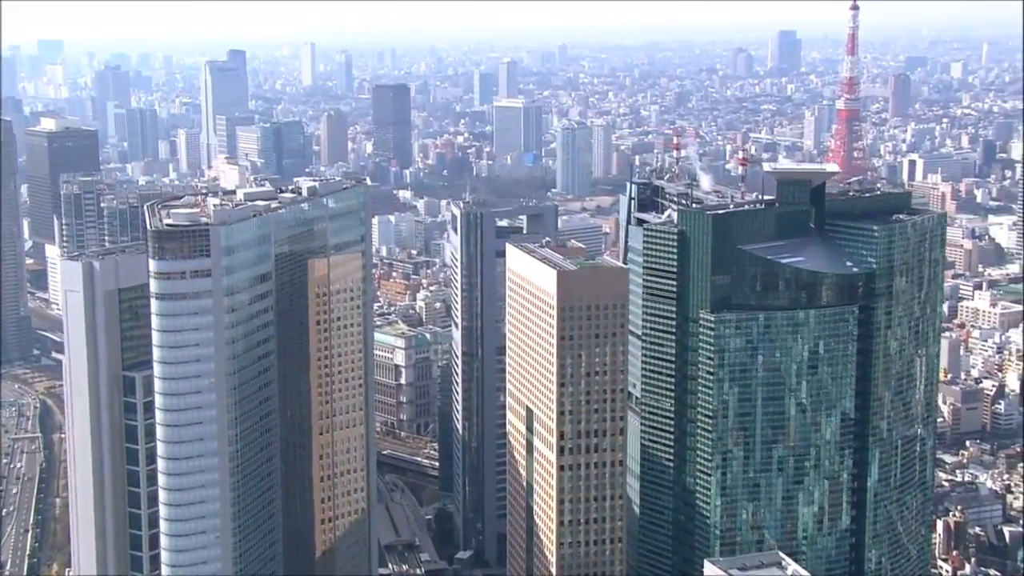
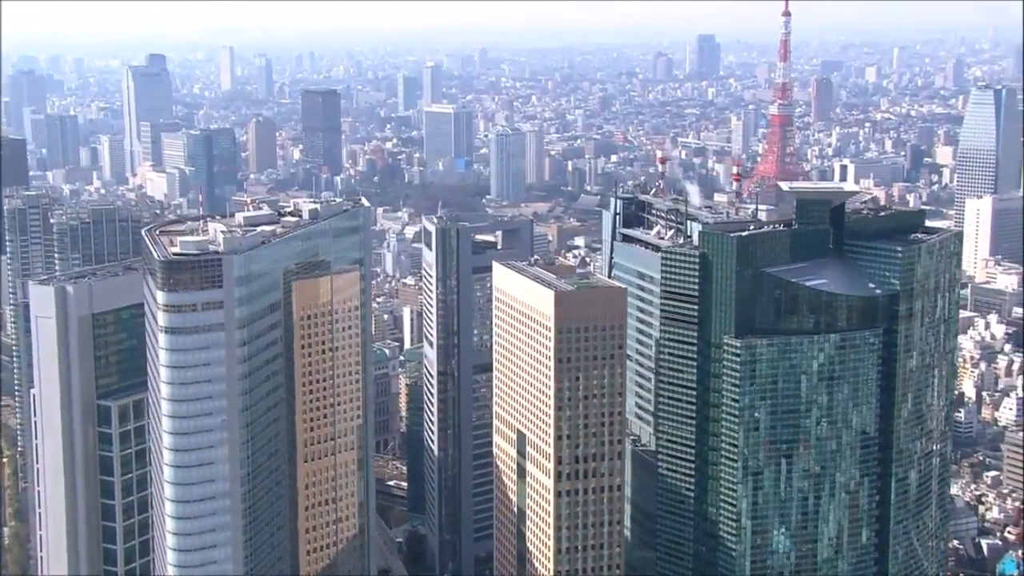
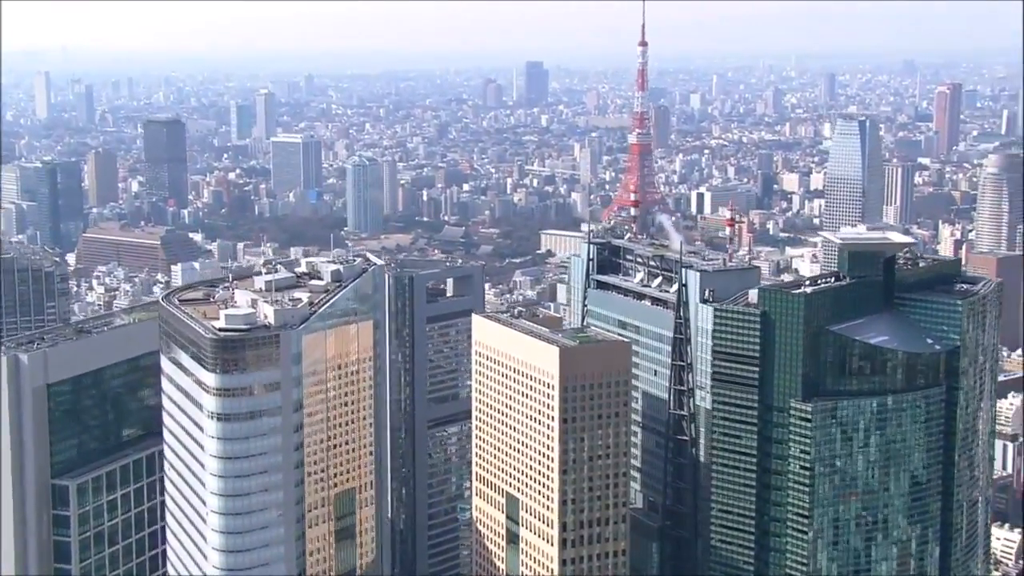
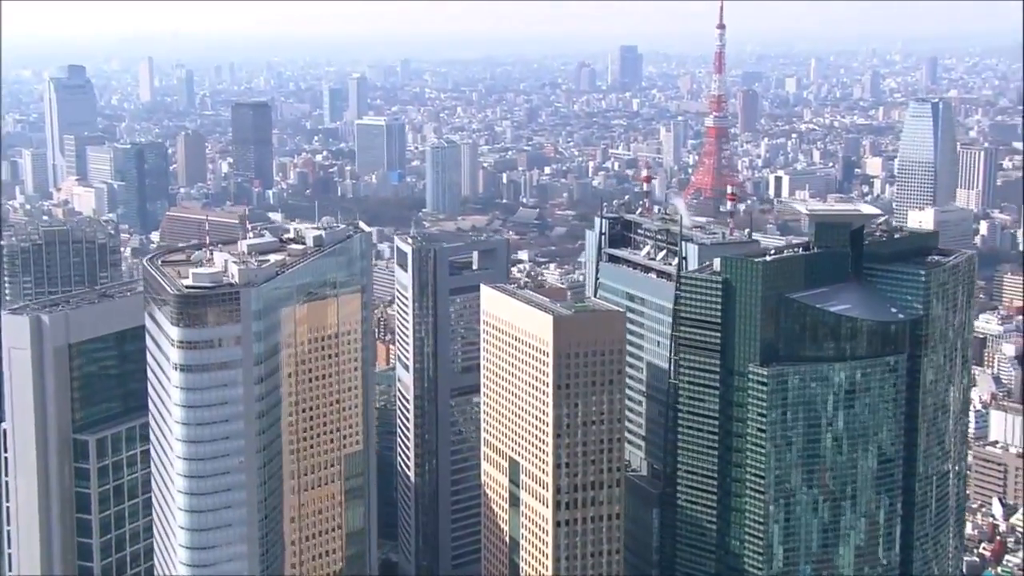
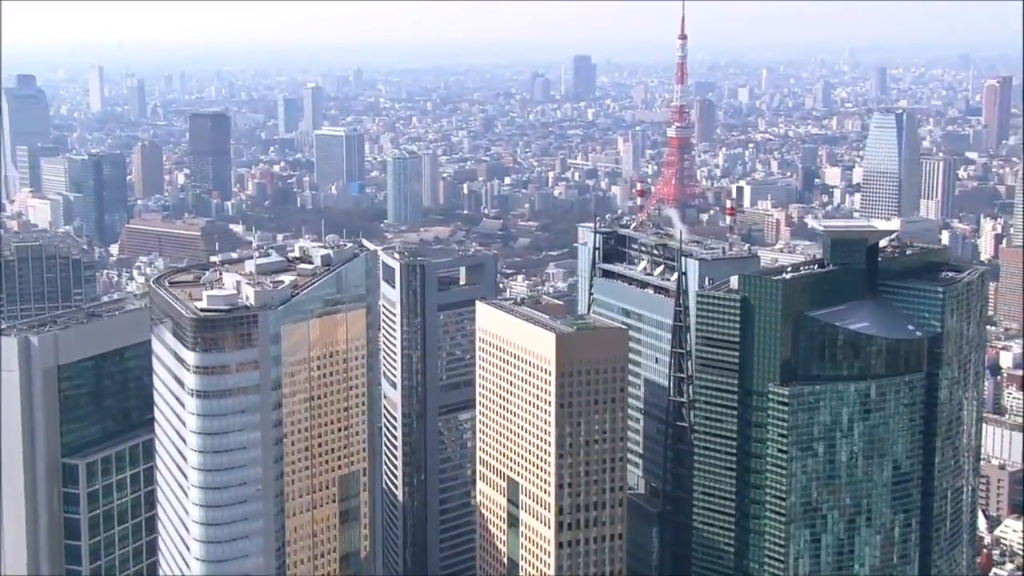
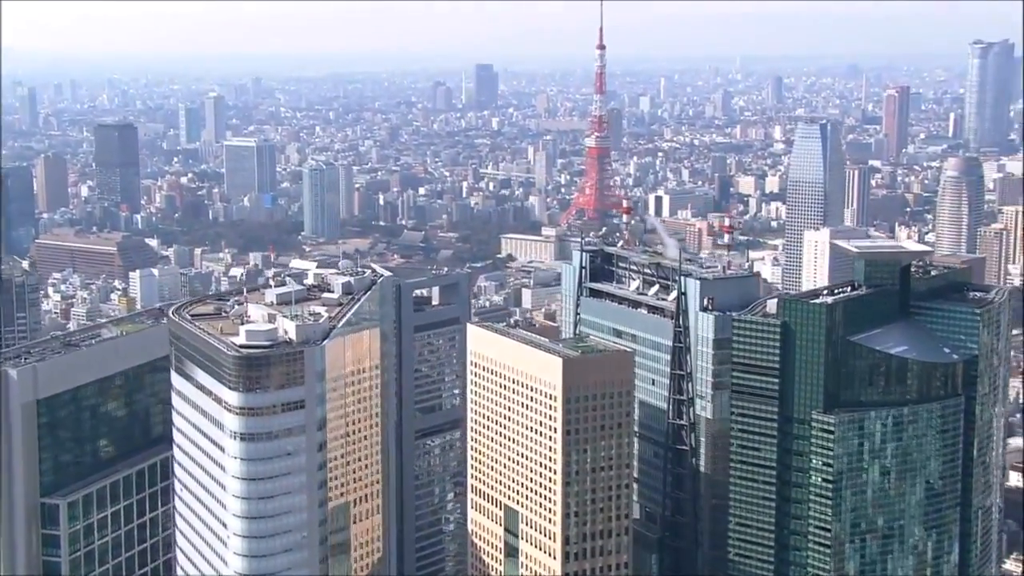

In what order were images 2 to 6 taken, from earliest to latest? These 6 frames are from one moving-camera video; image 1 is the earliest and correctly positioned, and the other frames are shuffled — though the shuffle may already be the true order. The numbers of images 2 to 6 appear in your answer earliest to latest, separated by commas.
2, 4, 5, 3, 6
